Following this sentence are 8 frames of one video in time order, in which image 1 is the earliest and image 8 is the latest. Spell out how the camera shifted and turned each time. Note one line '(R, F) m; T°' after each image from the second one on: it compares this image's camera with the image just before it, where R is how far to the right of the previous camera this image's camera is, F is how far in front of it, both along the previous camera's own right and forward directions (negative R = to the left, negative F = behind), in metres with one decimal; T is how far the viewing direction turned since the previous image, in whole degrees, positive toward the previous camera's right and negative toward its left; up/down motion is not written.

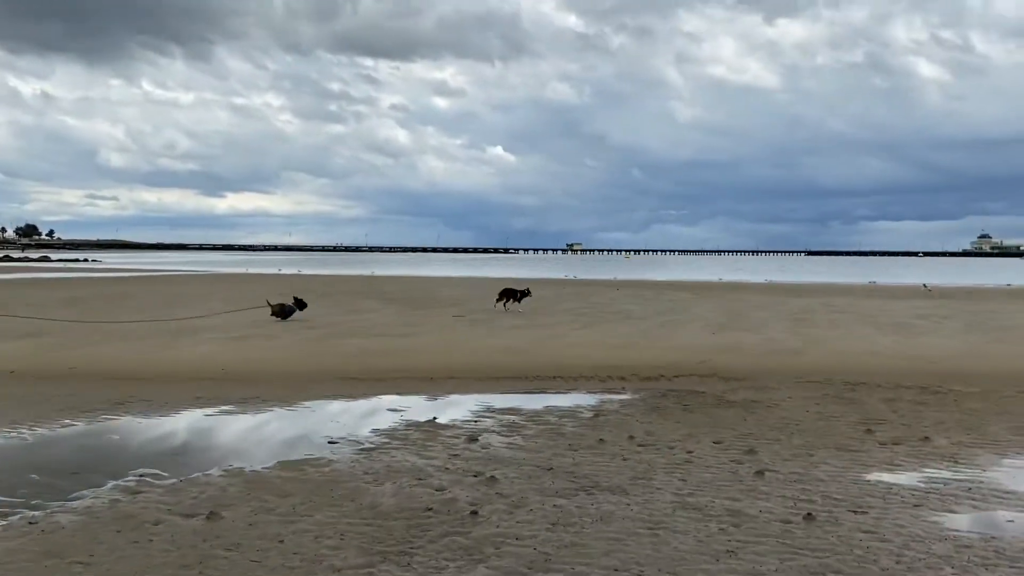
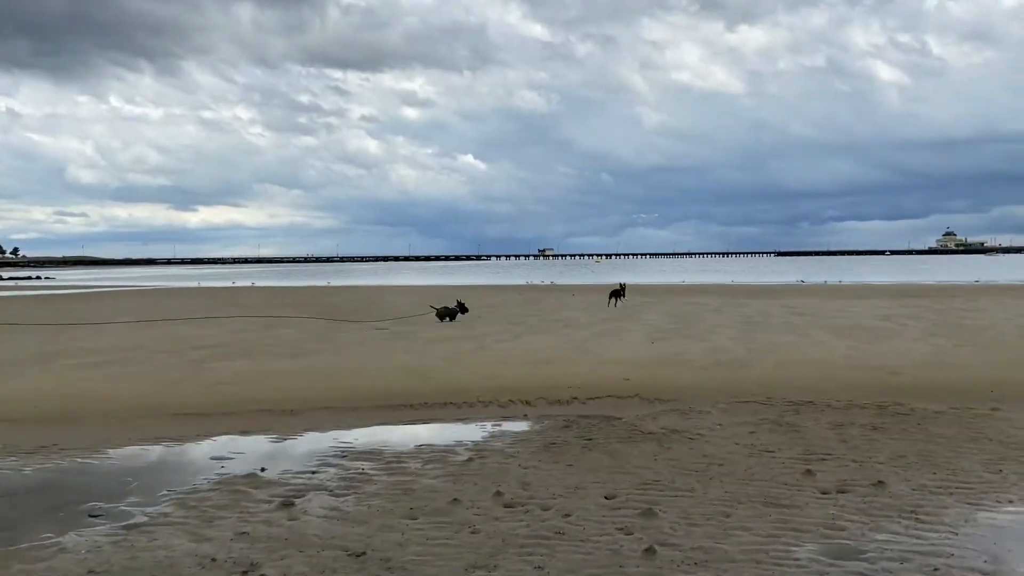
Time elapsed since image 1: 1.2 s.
(+0.9, +1.5) m; +2°
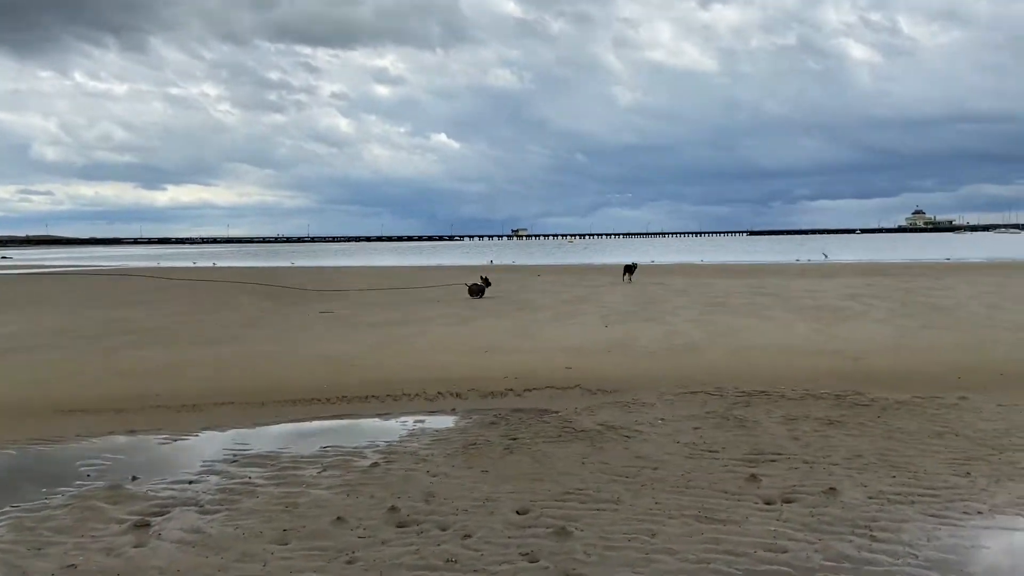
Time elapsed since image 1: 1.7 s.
(+0.4, +0.7) m; +2°
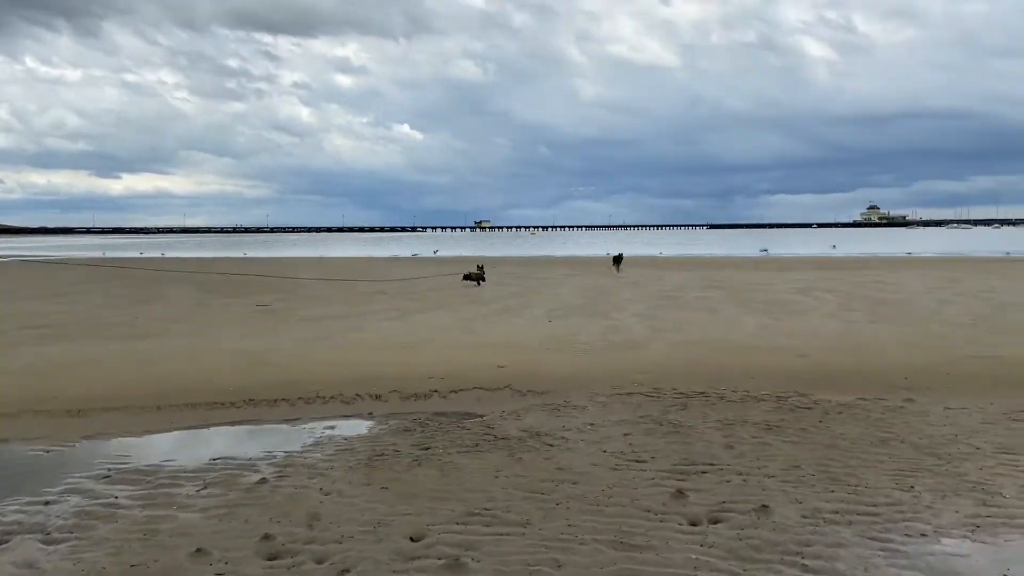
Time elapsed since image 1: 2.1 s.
(+0.3, +0.5) m; +3°
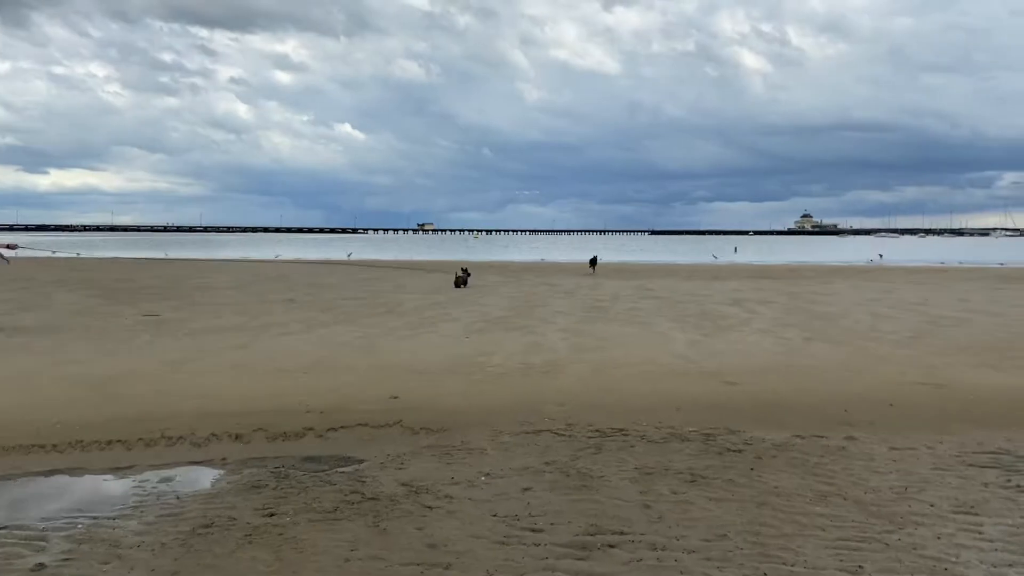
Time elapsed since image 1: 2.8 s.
(+0.4, +0.9) m; +4°
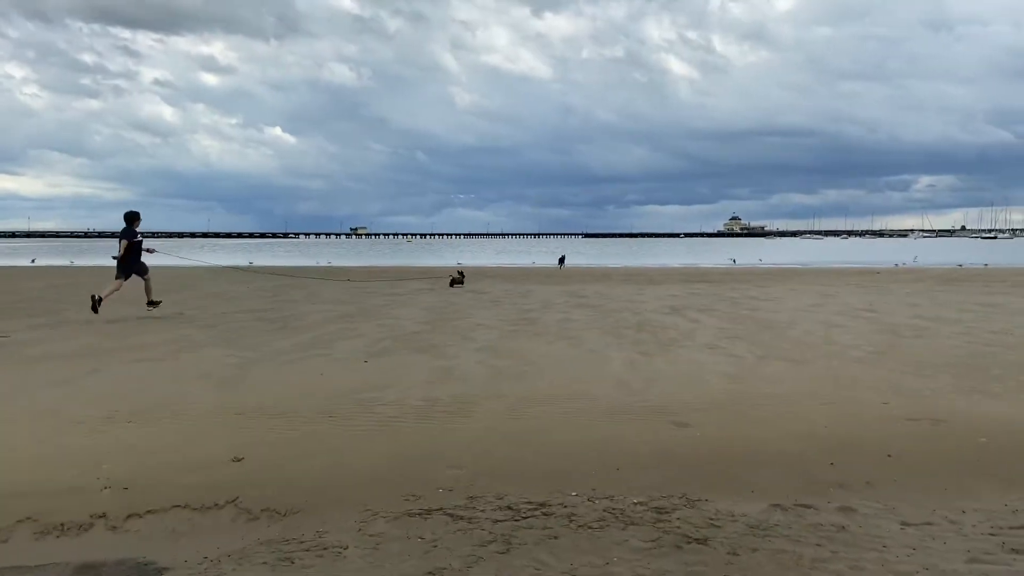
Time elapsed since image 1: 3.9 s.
(+0.3, +1.5) m; +5°
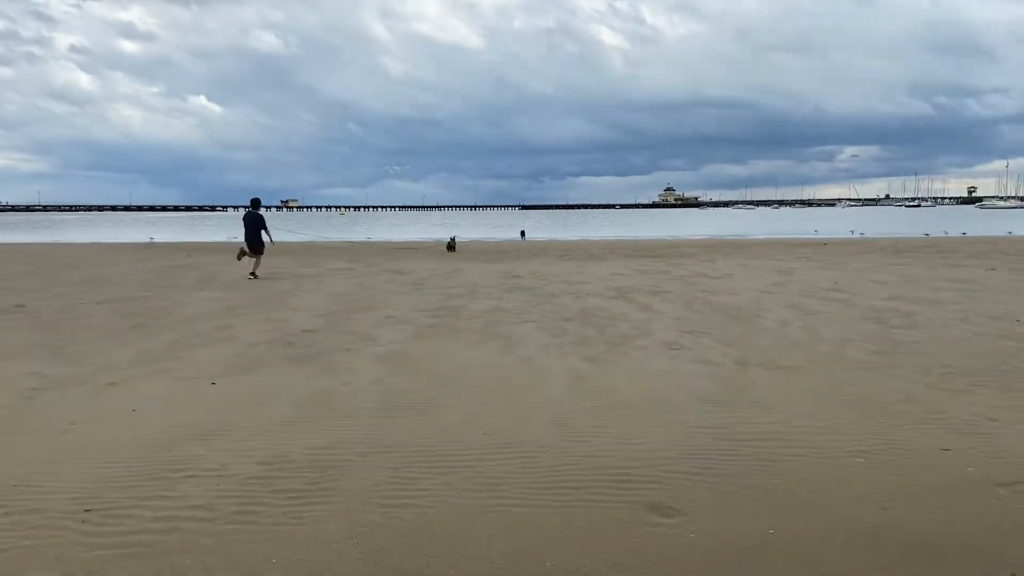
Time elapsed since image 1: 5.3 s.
(+0.3, +2.2) m; +4°
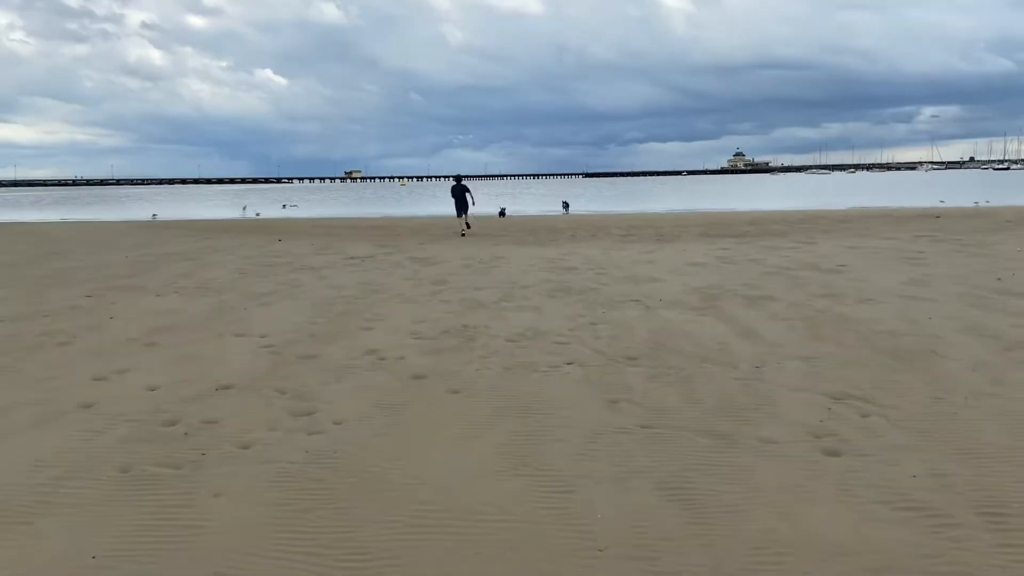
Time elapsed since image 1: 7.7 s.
(+0.2, +3.5) m; -4°
